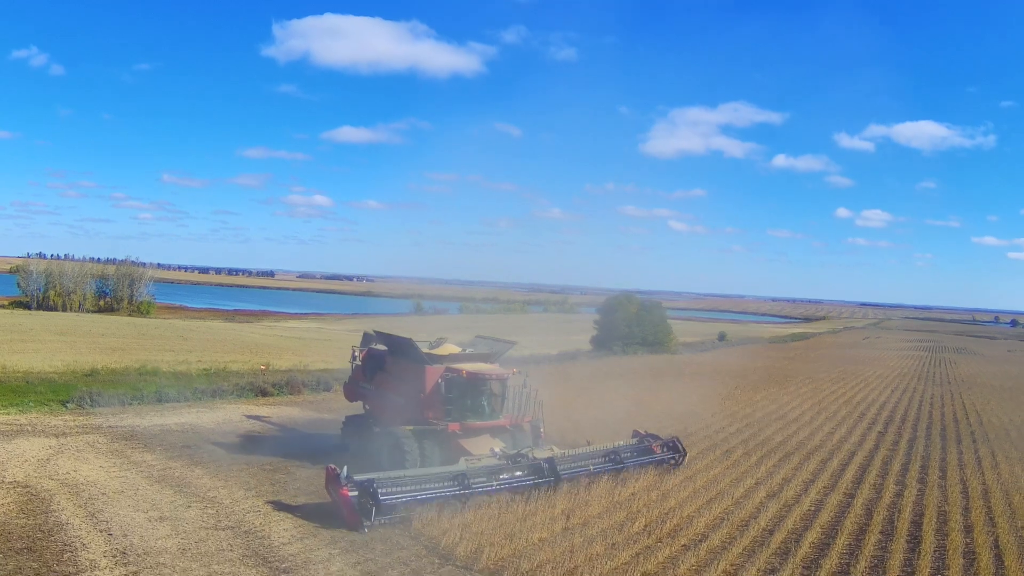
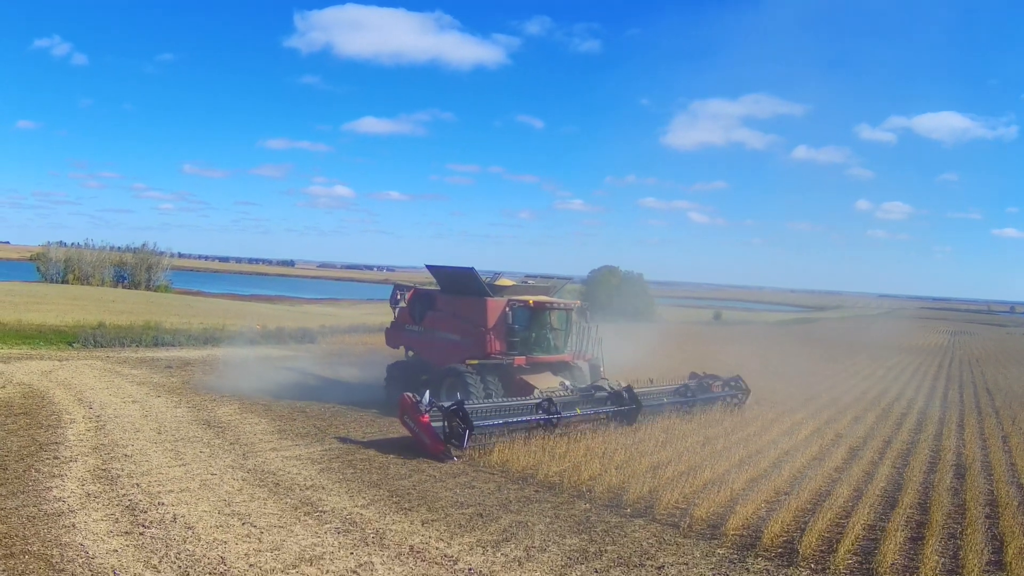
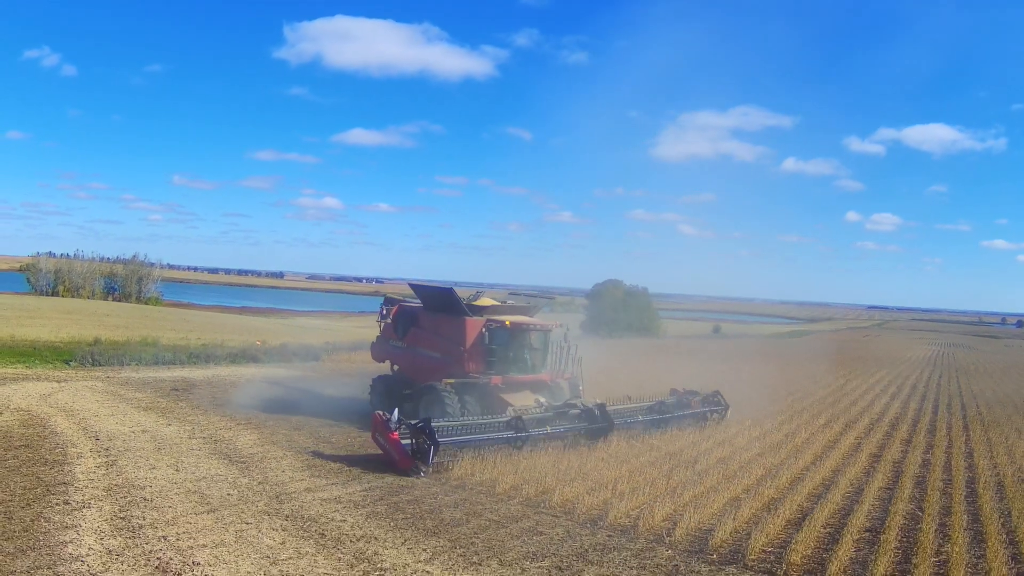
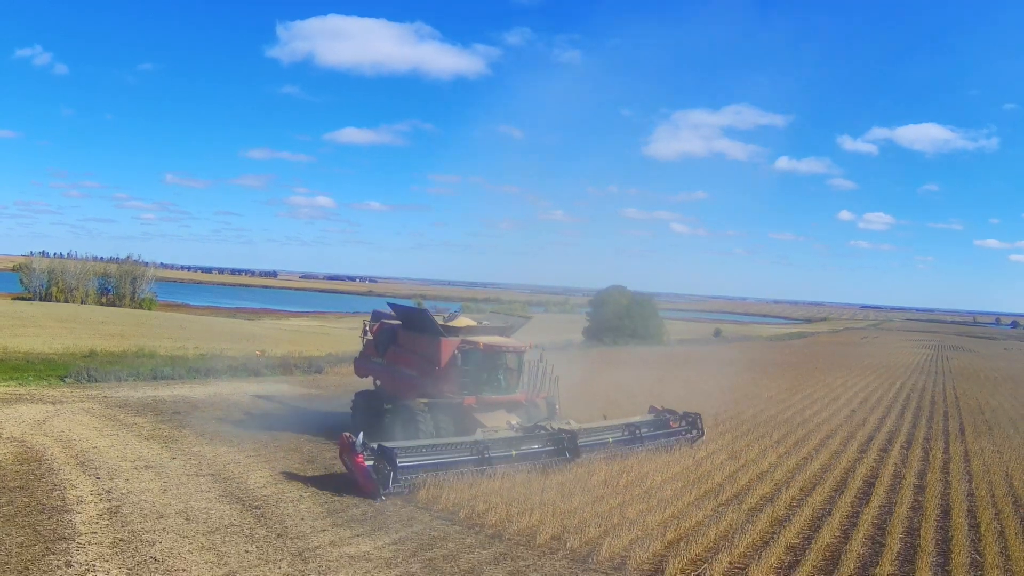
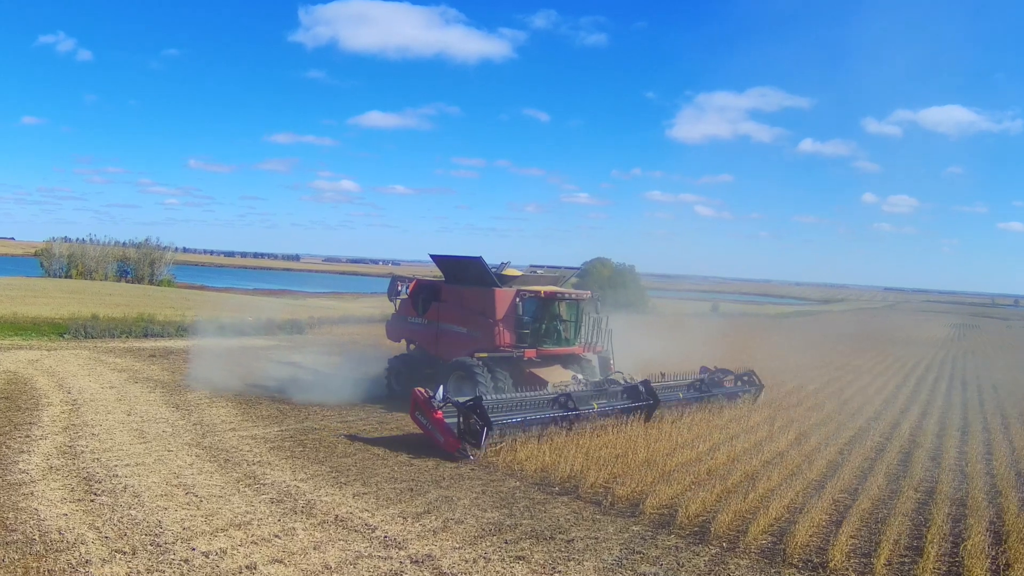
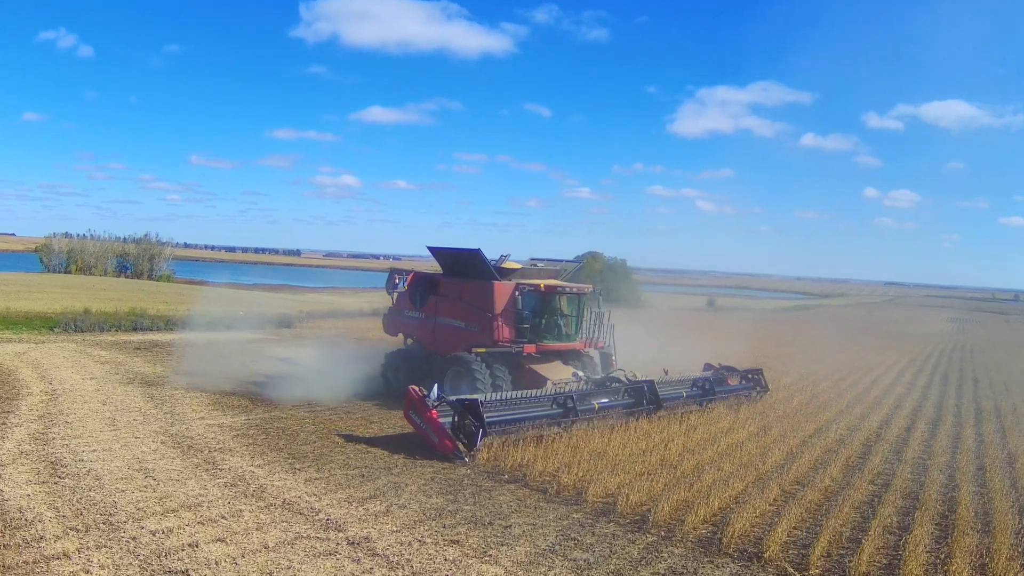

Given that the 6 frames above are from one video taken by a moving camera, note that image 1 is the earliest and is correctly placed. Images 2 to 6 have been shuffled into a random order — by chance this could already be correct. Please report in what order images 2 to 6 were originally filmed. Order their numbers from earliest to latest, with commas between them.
4, 3, 2, 5, 6
